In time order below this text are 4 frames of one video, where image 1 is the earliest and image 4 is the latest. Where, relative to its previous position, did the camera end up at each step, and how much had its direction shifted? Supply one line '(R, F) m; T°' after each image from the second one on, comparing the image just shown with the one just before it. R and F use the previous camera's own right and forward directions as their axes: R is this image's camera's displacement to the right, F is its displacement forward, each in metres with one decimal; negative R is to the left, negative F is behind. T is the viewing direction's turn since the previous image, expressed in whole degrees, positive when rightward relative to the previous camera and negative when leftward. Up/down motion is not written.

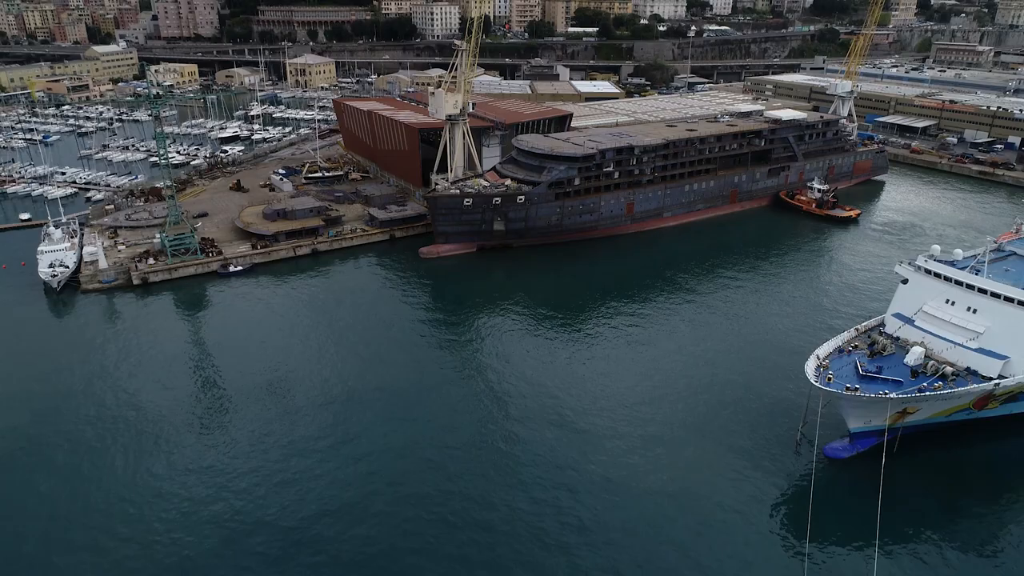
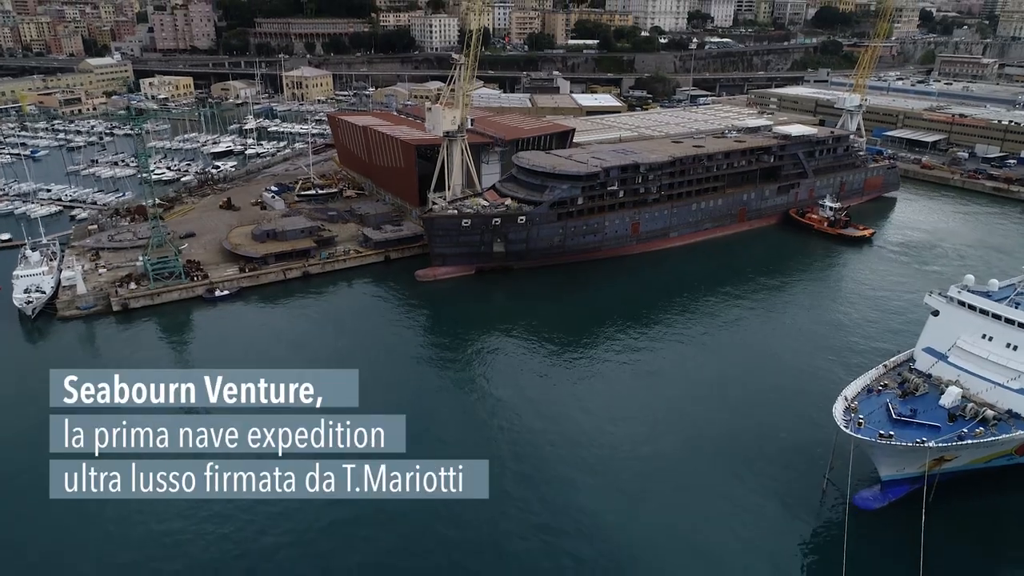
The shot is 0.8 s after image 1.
(0.0, +1.1) m; 0°
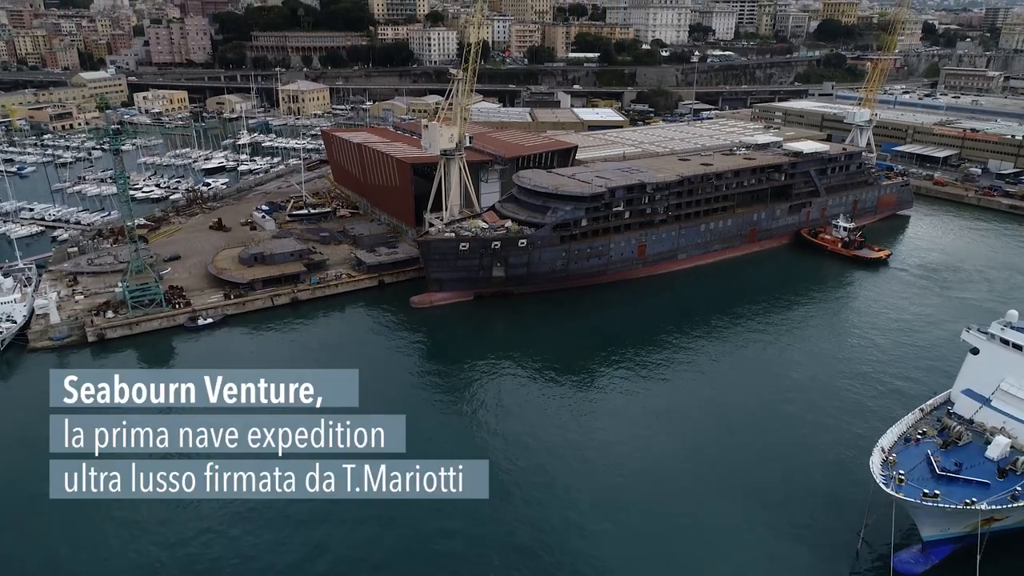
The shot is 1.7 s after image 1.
(0.0, +1.2) m; 0°
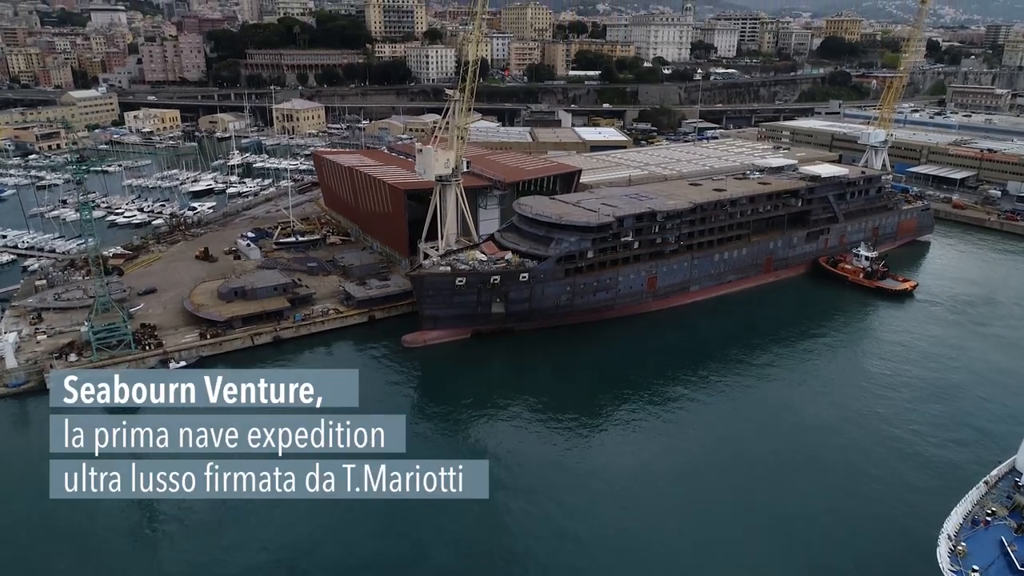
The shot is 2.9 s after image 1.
(0.0, +1.7) m; 0°
